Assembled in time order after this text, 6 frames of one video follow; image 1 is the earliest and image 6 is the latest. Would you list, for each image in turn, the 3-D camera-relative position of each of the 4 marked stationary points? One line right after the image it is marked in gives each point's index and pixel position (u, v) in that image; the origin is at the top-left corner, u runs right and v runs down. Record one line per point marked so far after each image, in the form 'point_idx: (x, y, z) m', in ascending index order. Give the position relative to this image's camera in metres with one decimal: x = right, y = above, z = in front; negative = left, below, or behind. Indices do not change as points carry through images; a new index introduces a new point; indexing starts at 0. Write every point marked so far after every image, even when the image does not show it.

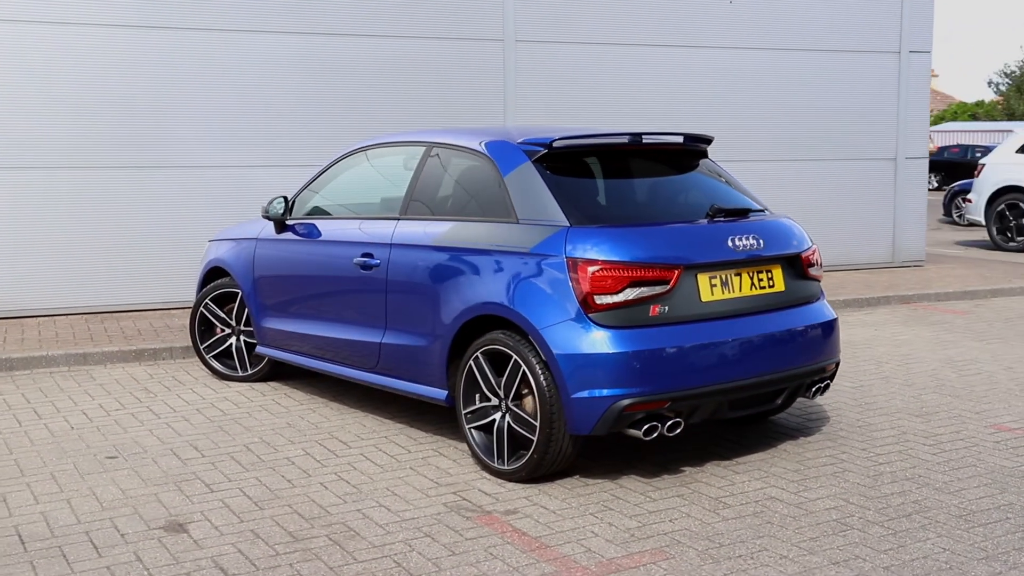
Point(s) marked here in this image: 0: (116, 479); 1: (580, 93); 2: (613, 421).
0: (-1.8, -0.9, +4.9) m
1: (+0.8, +2.1, +11.2) m
2: (+0.5, -0.6, +4.6) m
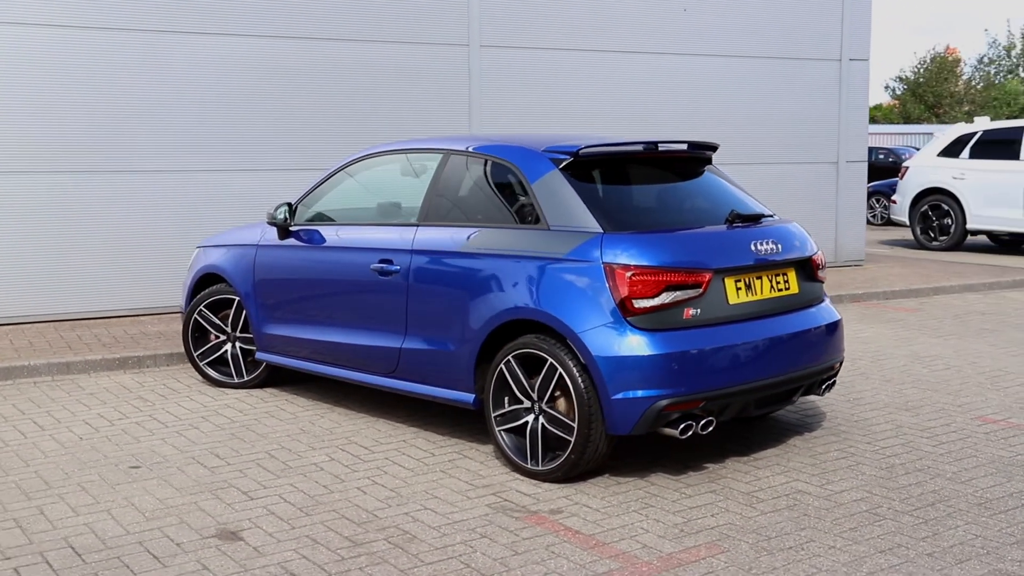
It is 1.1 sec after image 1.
0: (-1.6, -0.9, +4.9) m
1: (+0.4, +2.0, +11.4) m
2: (+0.6, -0.6, +4.7) m
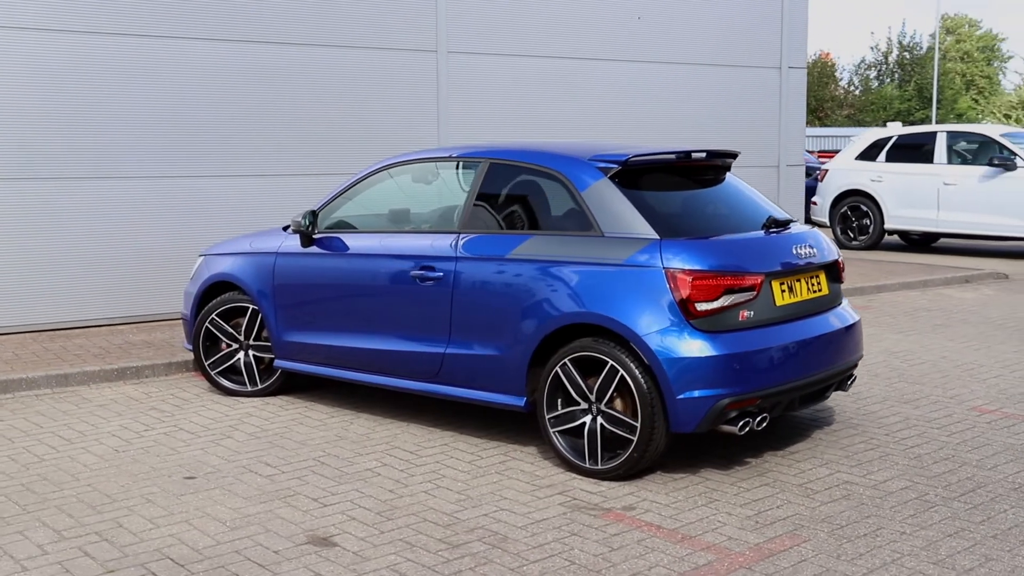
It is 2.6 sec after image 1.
0: (-1.3, -1.0, +4.9) m
1: (0.0, +2.0, +11.5) m
2: (+0.9, -0.6, +4.9) m
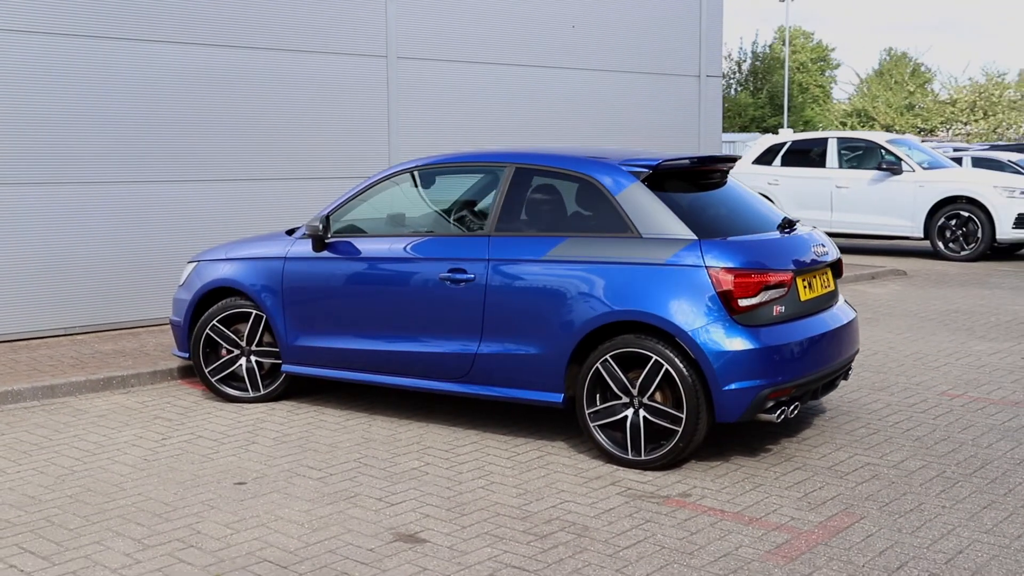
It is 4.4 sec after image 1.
0: (-1.1, -1.0, +4.9) m
1: (-0.6, +2.0, +11.7) m
2: (+1.2, -0.6, +5.2) m
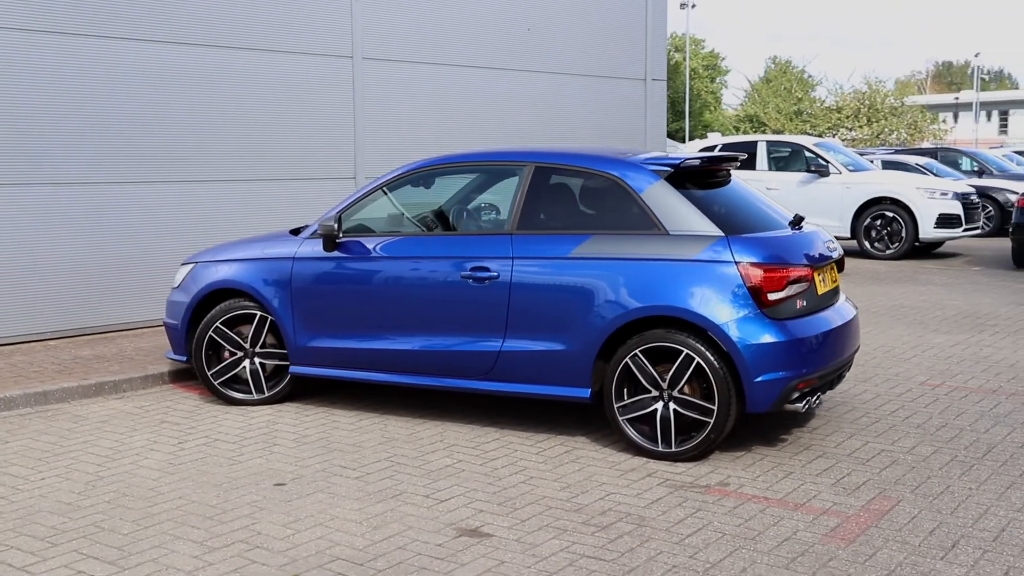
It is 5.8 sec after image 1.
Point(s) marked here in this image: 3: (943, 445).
0: (-0.8, -1.0, +4.8) m
1: (-1.1, +2.0, +11.6) m
2: (+1.4, -0.6, +5.4) m
3: (+2.3, -0.9, +5.8) m
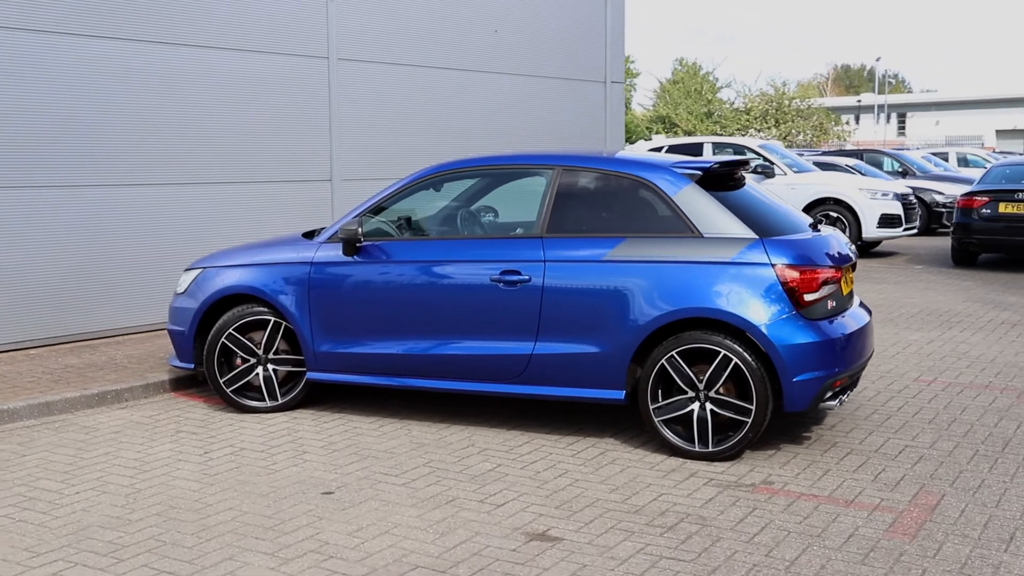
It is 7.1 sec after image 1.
0: (-0.6, -1.0, +4.8) m
1: (-1.3, +1.9, +11.6) m
2: (+1.6, -0.6, +5.5) m
3: (+2.5, -0.8, +6.0) m
